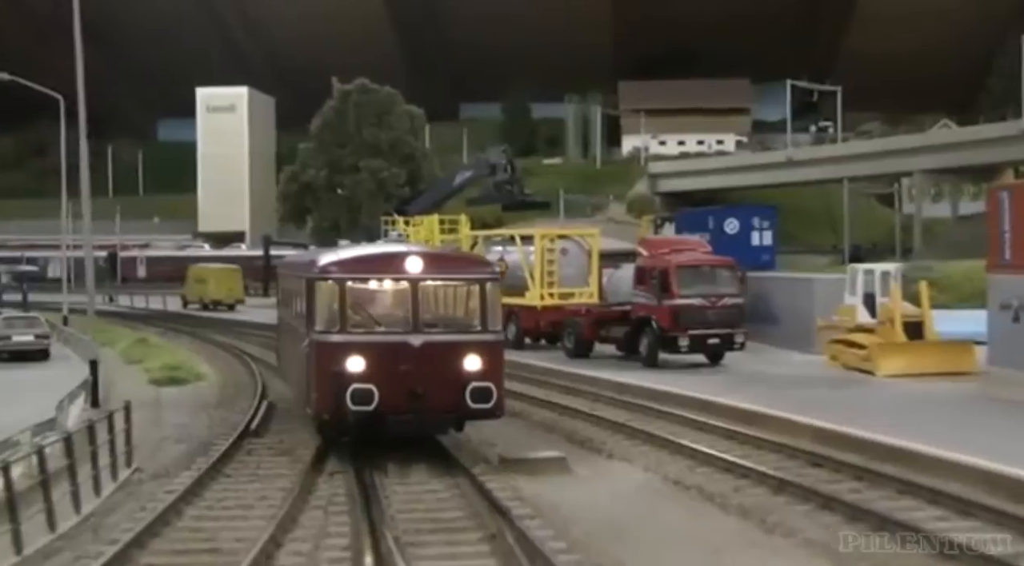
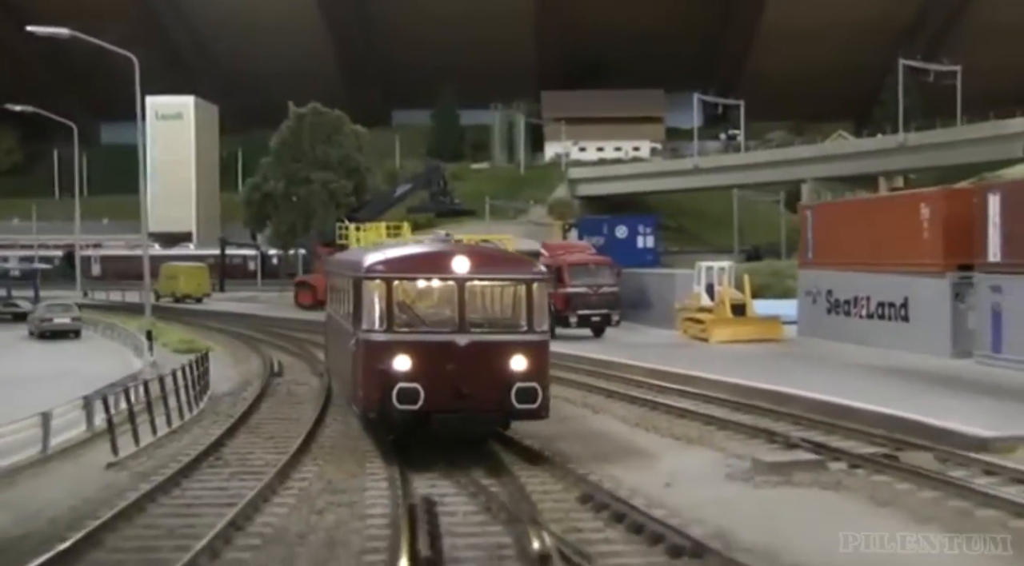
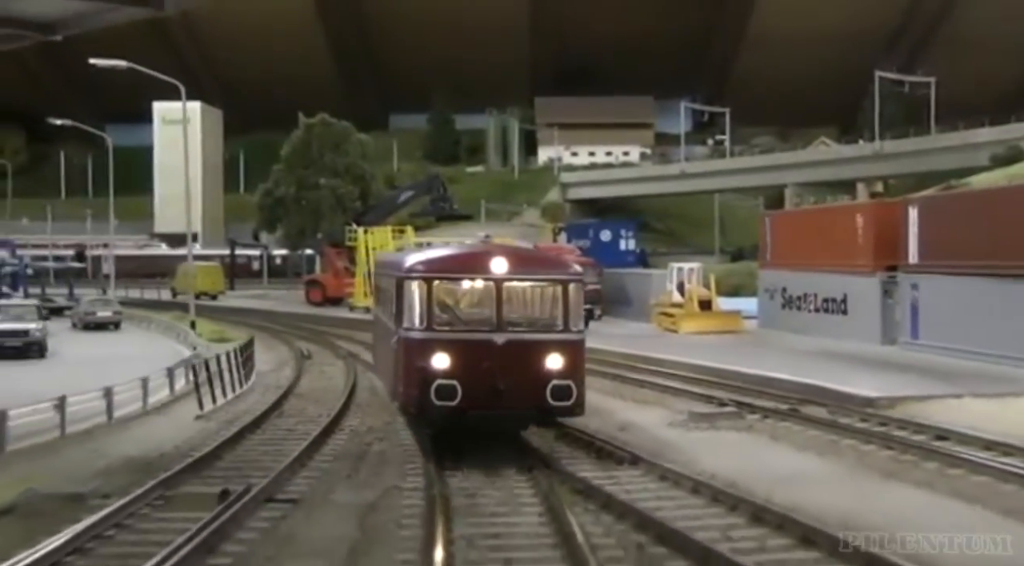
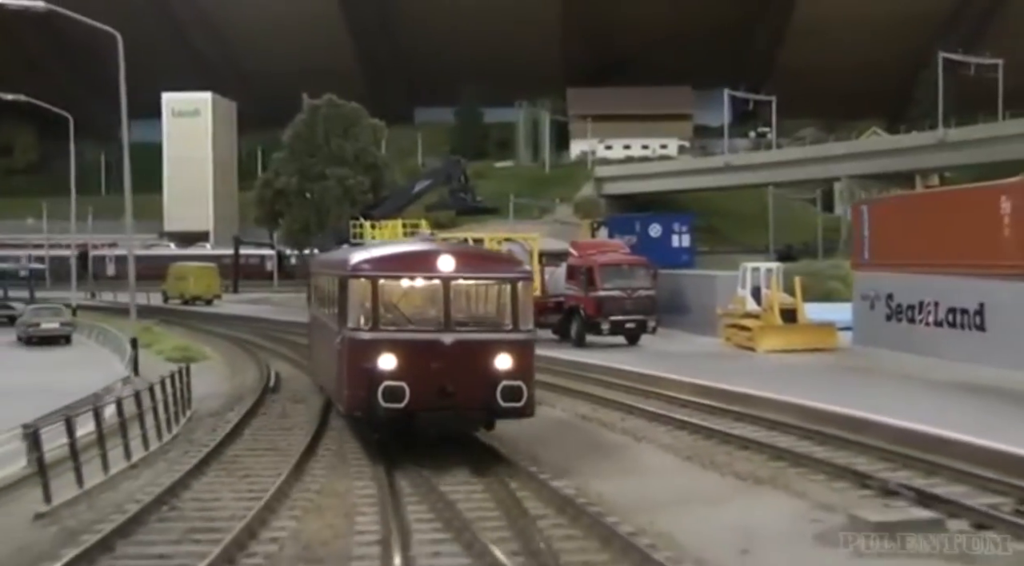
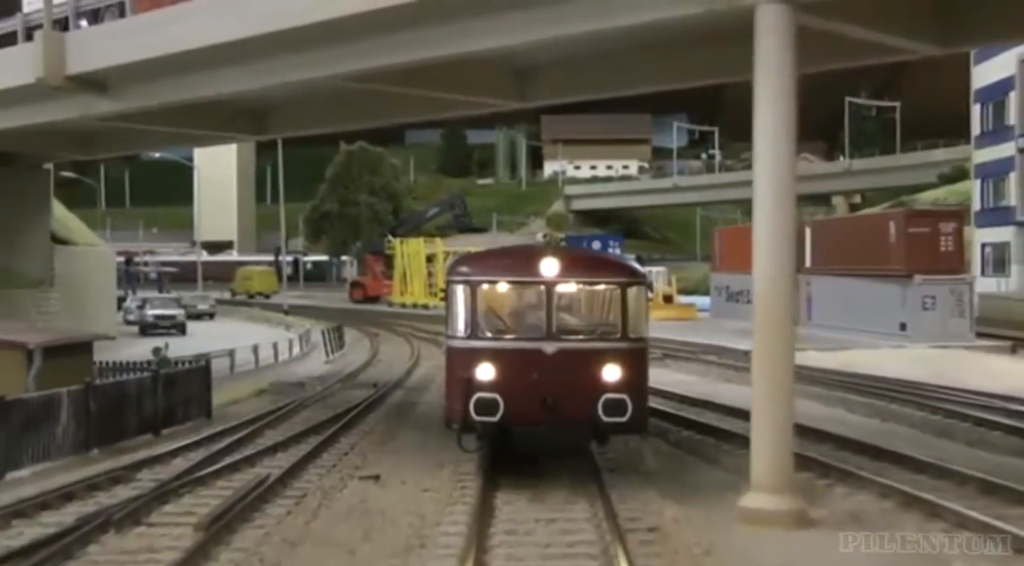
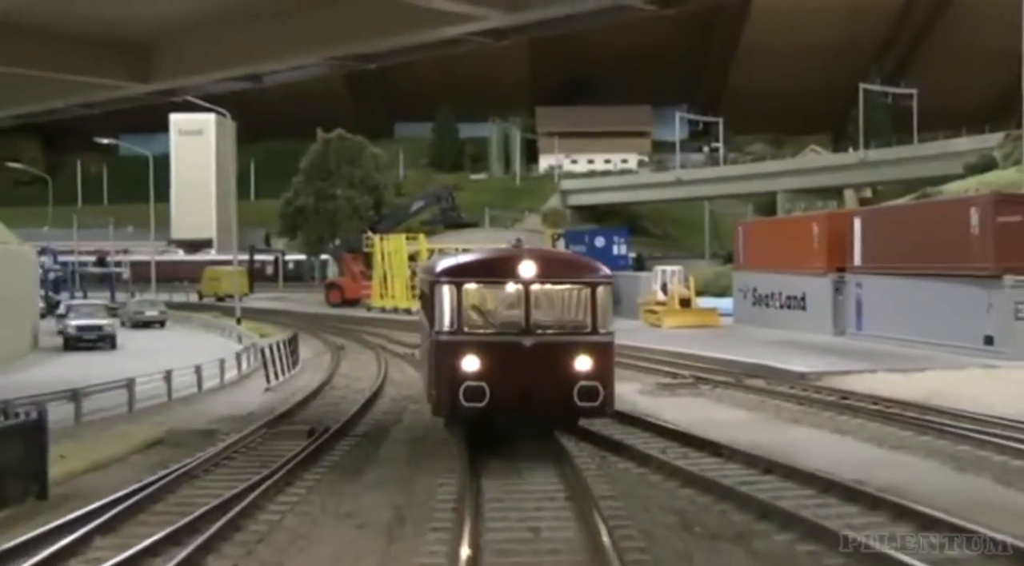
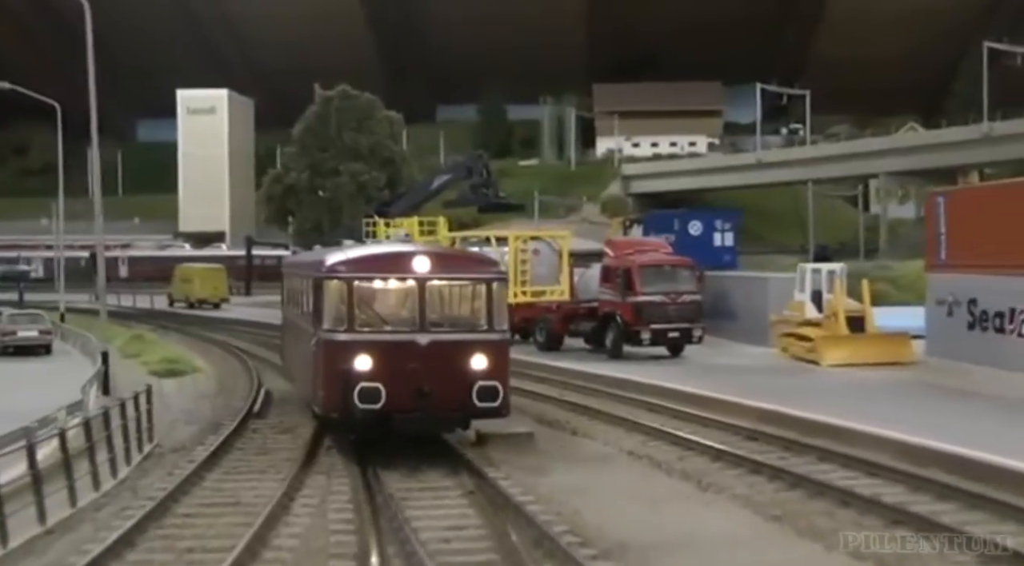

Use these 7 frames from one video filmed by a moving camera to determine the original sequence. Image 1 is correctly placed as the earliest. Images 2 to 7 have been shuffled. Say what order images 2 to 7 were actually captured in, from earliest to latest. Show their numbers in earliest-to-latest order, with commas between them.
7, 4, 2, 3, 6, 5
